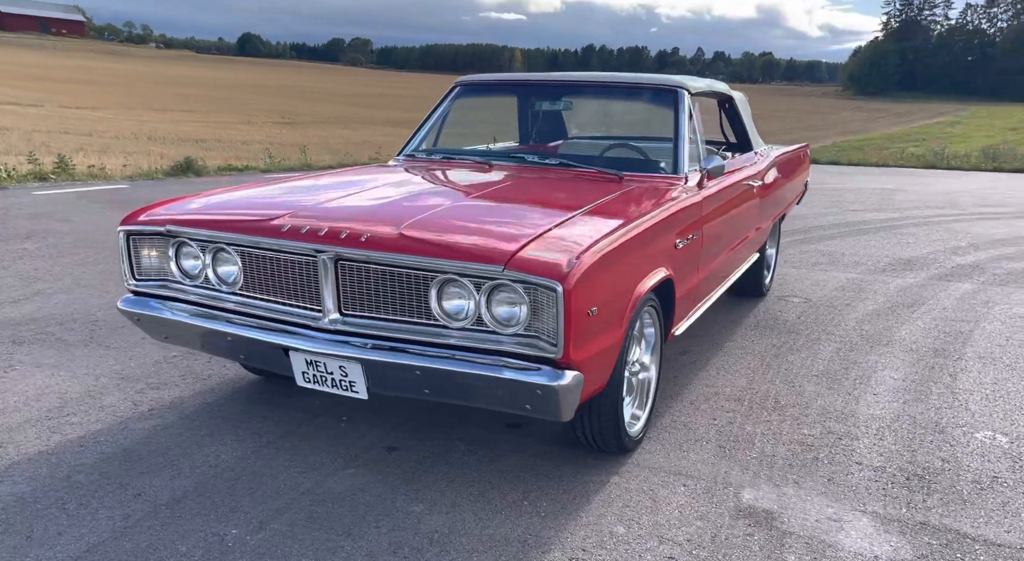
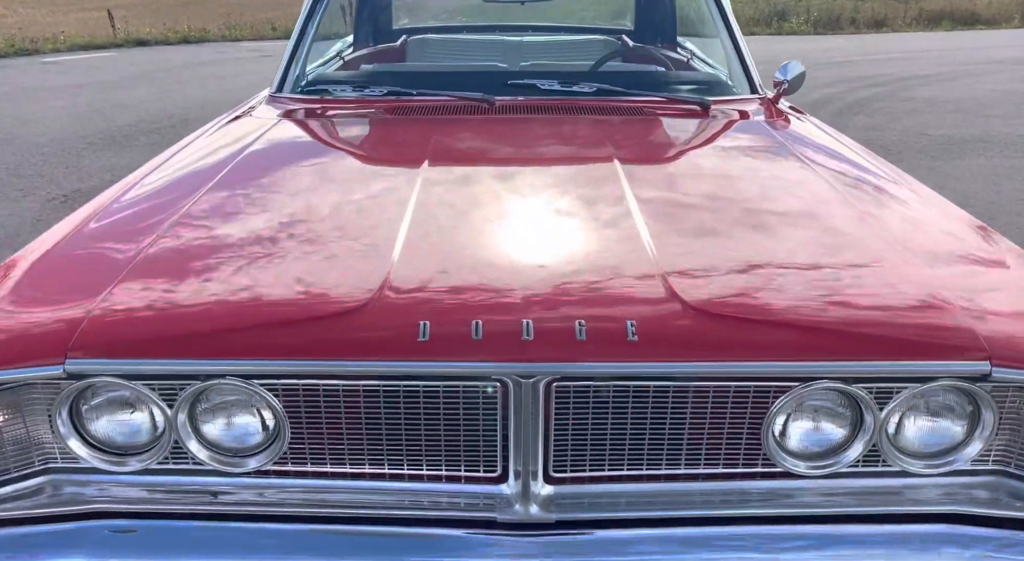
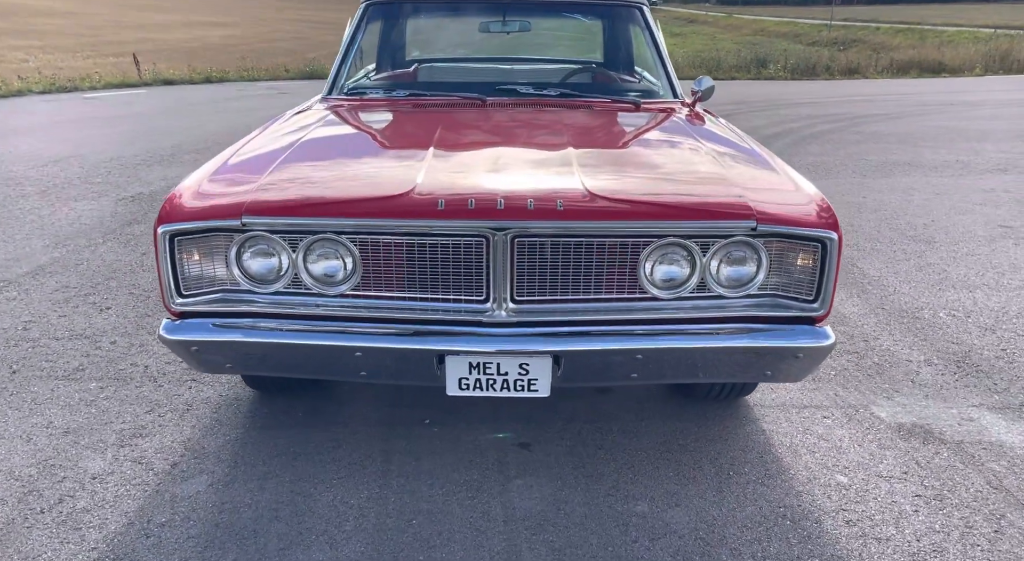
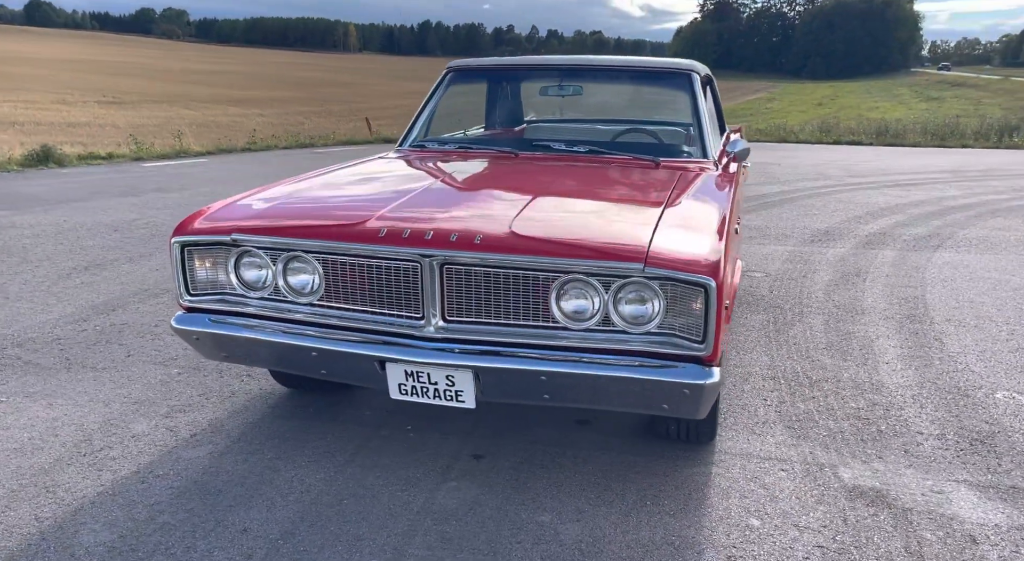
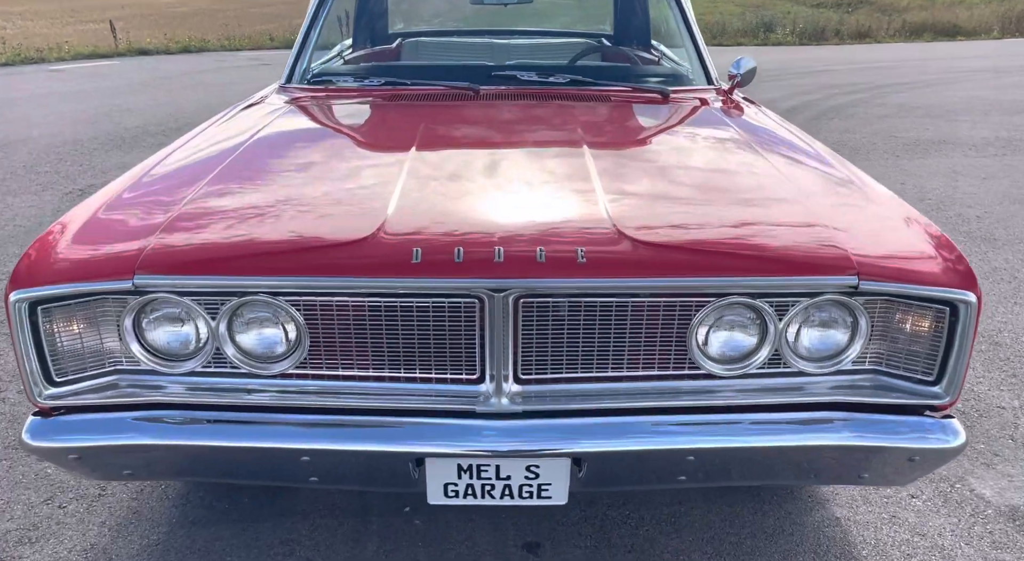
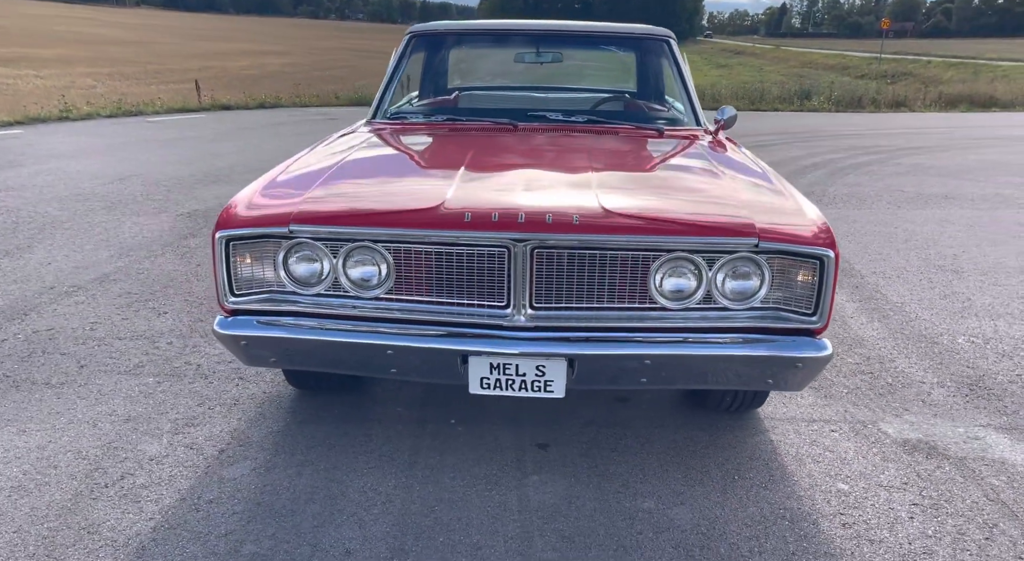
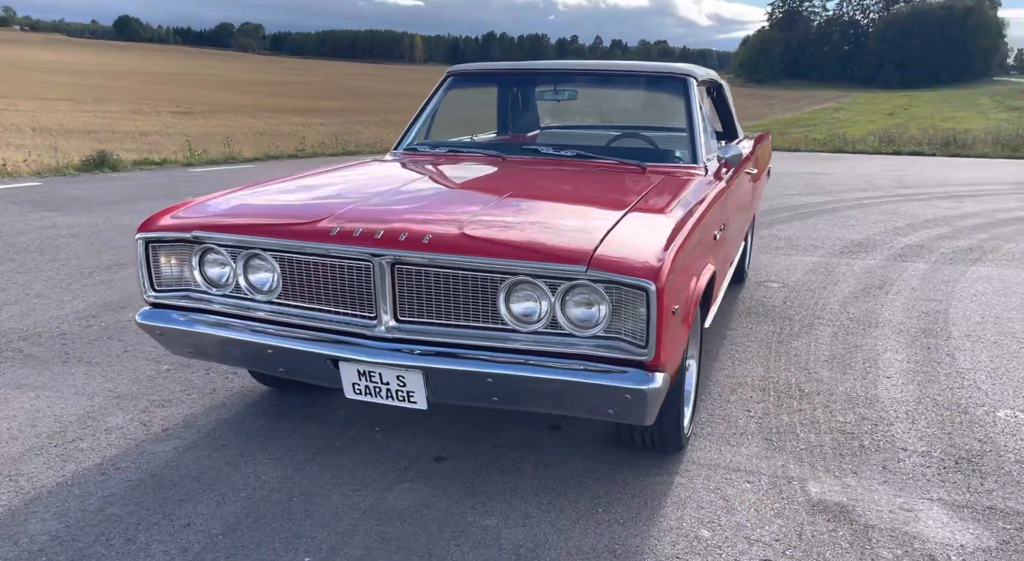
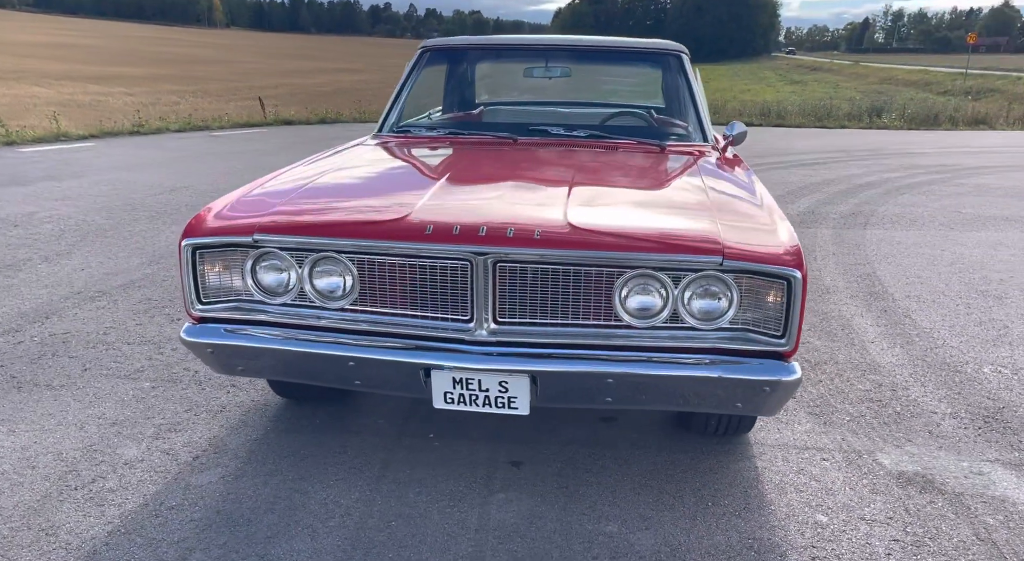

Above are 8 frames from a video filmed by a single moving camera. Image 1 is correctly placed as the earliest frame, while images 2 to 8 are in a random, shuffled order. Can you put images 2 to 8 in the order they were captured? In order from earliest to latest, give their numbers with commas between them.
7, 4, 8, 6, 3, 5, 2
